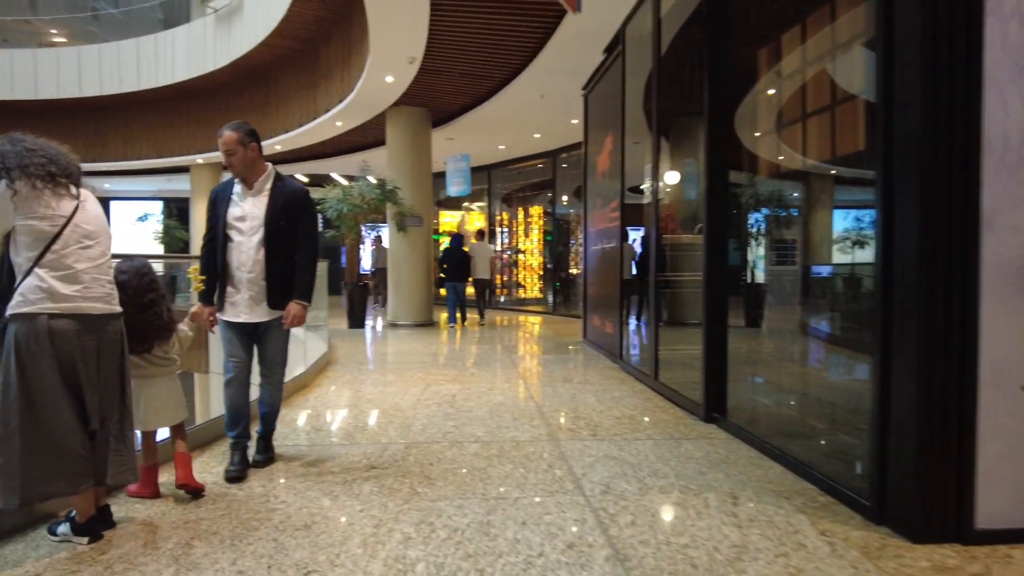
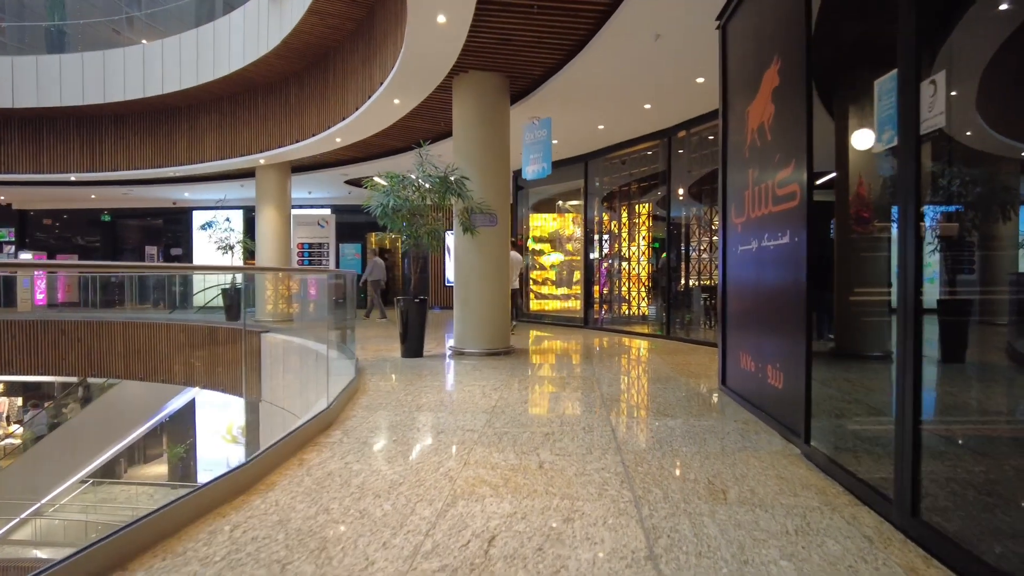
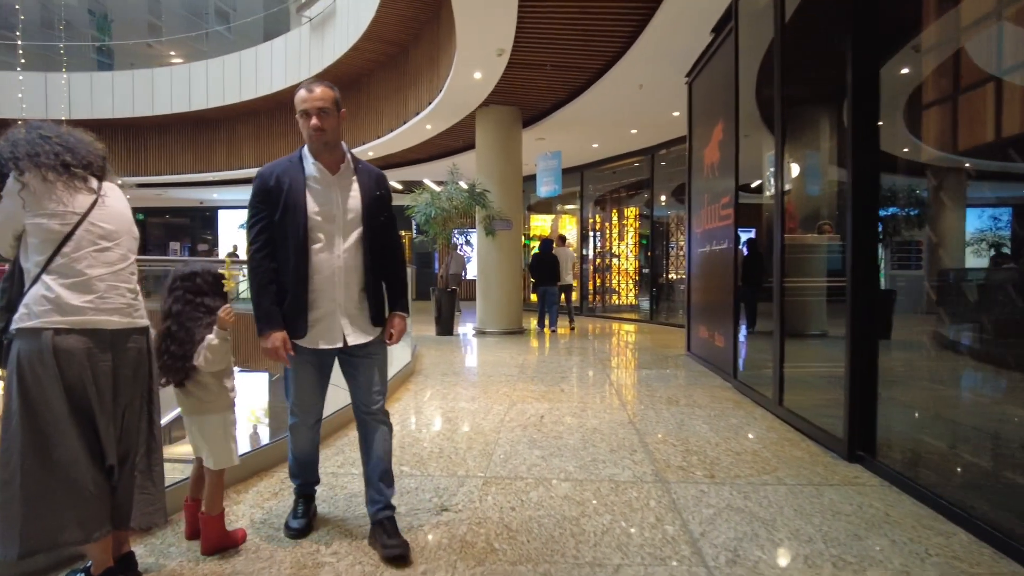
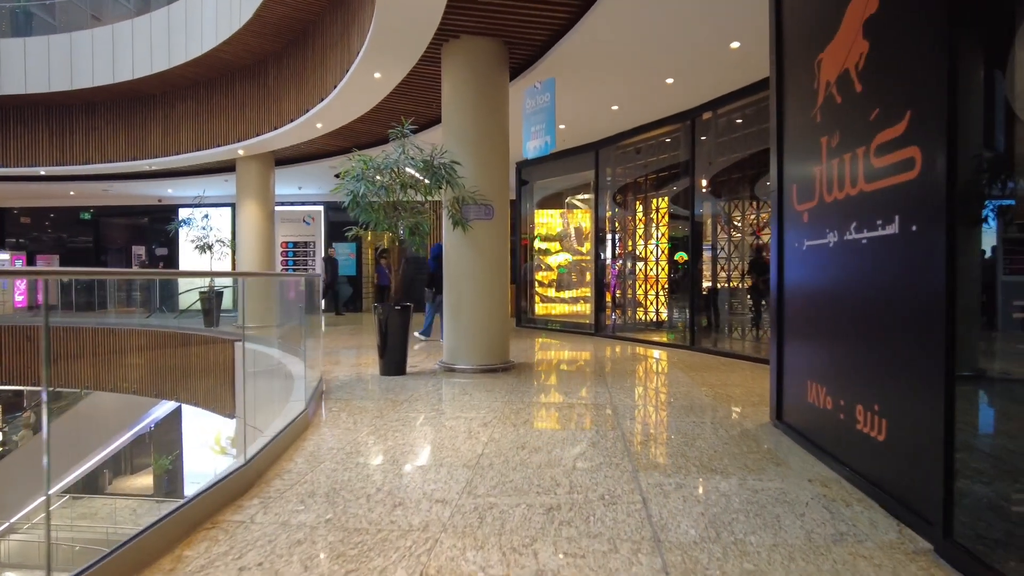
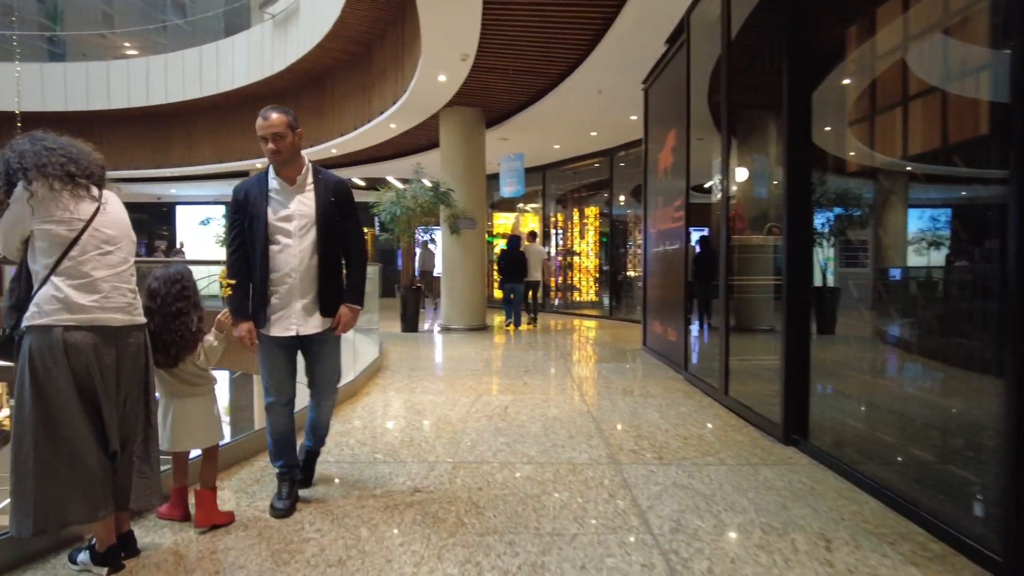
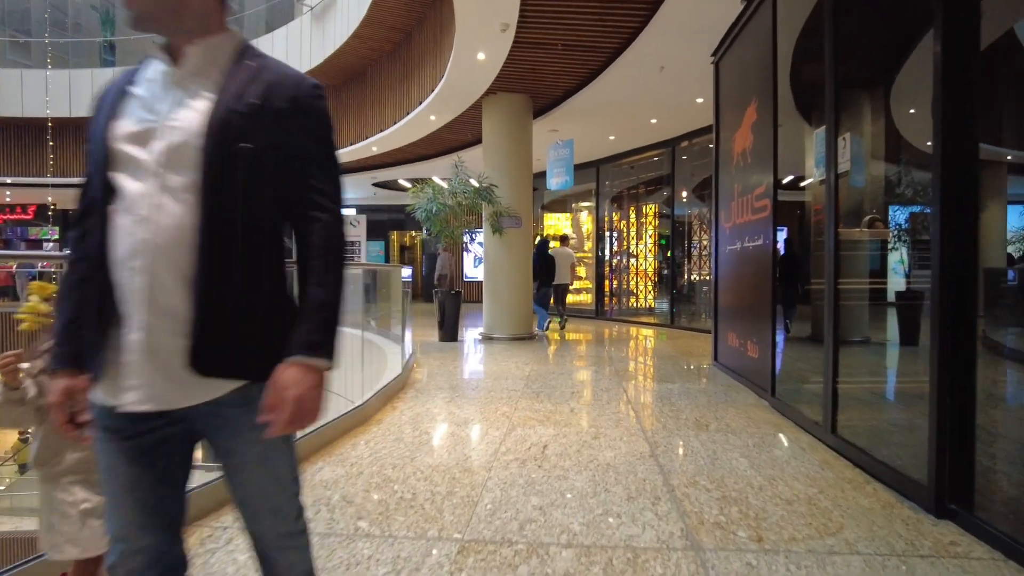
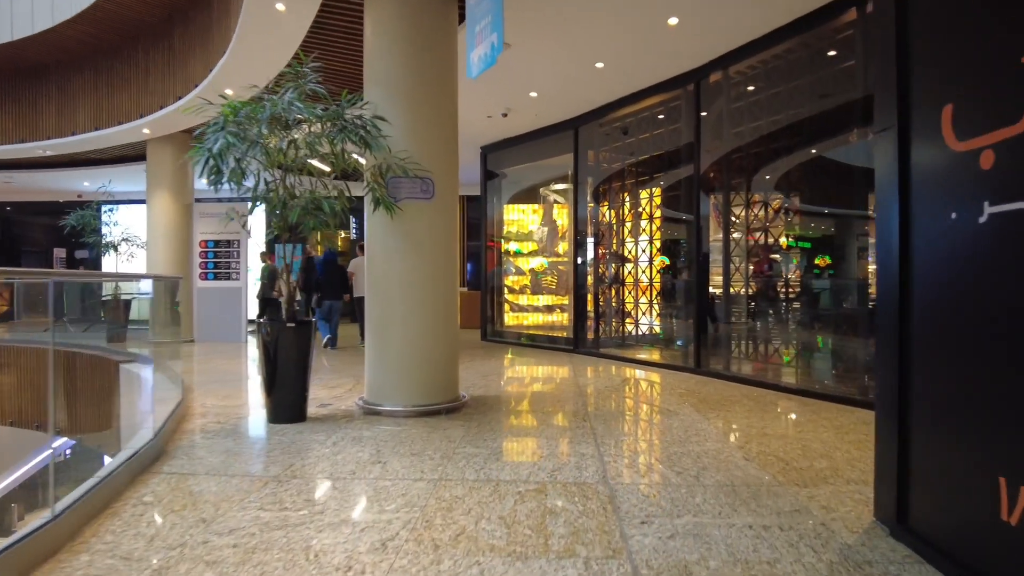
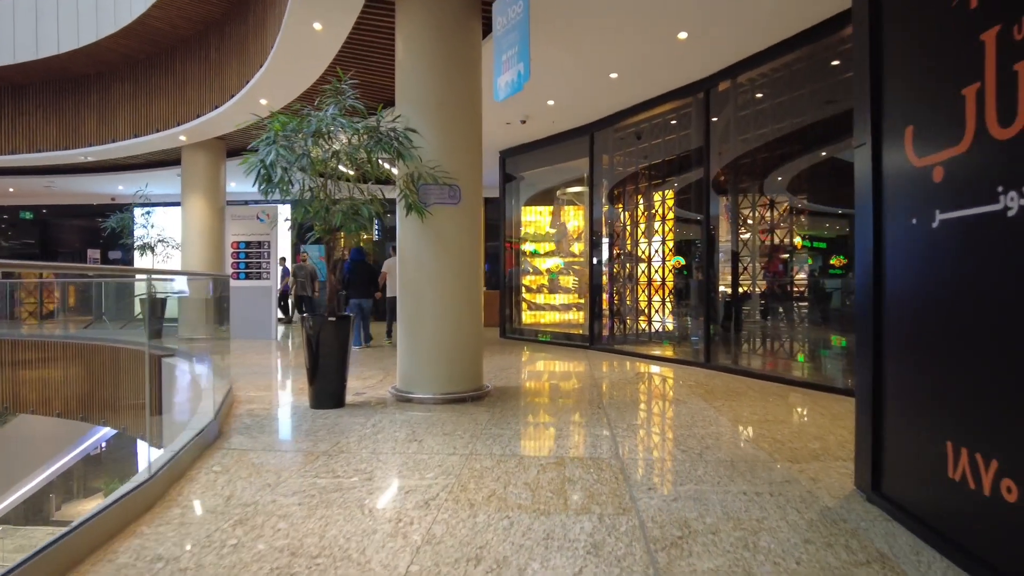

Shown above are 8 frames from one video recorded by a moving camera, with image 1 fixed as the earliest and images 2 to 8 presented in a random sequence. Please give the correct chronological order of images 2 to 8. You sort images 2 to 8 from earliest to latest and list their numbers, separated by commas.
5, 3, 6, 2, 4, 8, 7
